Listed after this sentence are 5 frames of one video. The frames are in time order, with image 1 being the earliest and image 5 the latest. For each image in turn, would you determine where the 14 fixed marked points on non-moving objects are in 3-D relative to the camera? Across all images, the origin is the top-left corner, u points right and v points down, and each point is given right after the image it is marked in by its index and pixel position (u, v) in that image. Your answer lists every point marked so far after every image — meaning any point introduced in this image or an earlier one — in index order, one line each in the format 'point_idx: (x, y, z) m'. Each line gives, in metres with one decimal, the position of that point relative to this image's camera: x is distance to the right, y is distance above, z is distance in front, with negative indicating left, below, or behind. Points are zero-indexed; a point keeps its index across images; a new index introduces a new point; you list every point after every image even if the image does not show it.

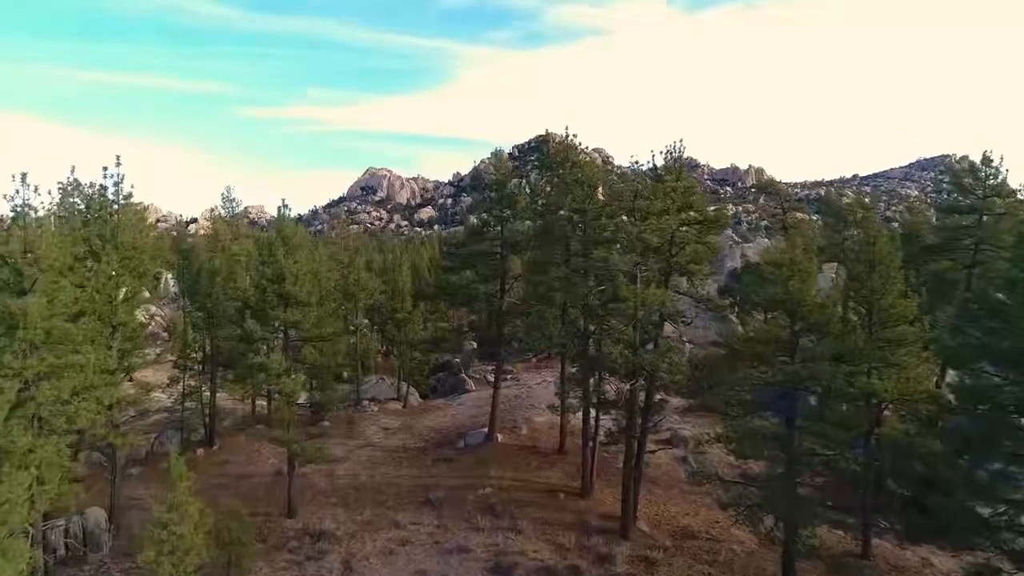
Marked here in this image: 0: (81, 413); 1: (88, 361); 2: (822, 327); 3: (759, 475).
0: (-11.3, -3.3, +17.8) m
1: (-11.3, -2.0, +18.0) m
2: (+8.0, -1.1, +17.4) m
3: (+6.8, -5.2, +18.7) m
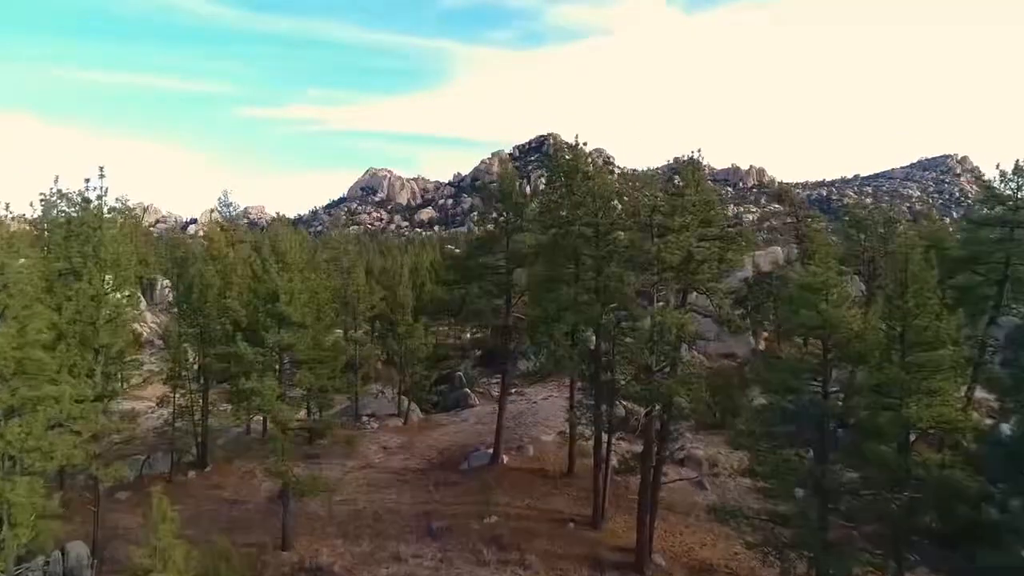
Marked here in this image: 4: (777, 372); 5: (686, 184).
0: (-11.1, -3.9, +16.5) m
1: (-11.1, -2.6, +16.7) m
2: (+8.3, -1.7, +16.1) m
3: (+7.1, -5.8, +17.4) m
4: (+6.9, -2.2, +17.5) m
5: (+5.1, +3.1, +19.9) m
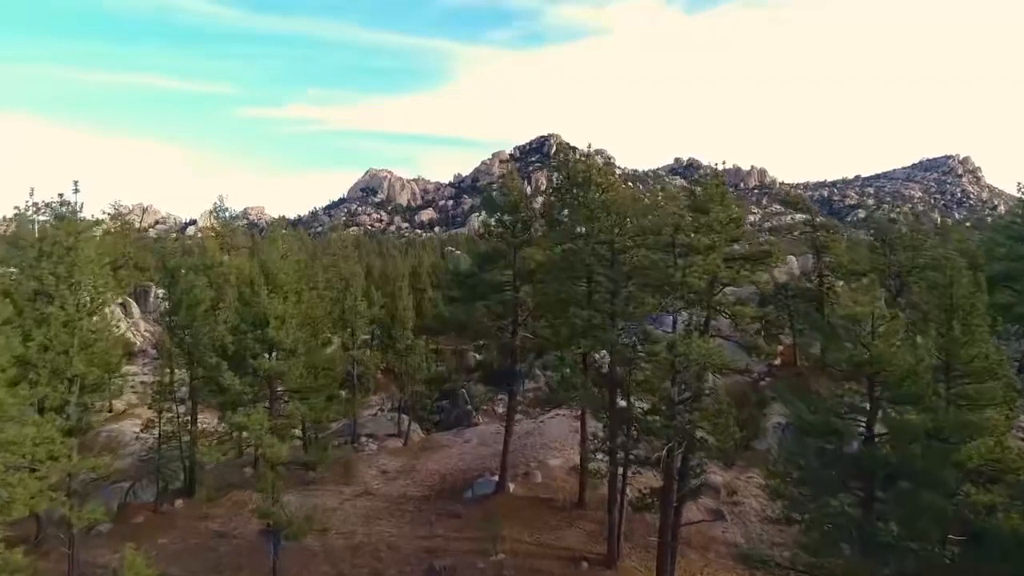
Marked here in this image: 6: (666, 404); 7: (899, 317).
0: (-10.8, -4.6, +14.9) m
1: (-10.8, -3.2, +15.1) m
2: (+8.6, -2.4, +14.5) m
3: (+7.3, -6.5, +15.8) m
4: (+7.2, -2.9, +15.8) m
5: (+5.4, +2.4, +18.3) m
6: (+4.4, -3.3, +19.0) m
7: (+8.7, -0.6, +15.1) m
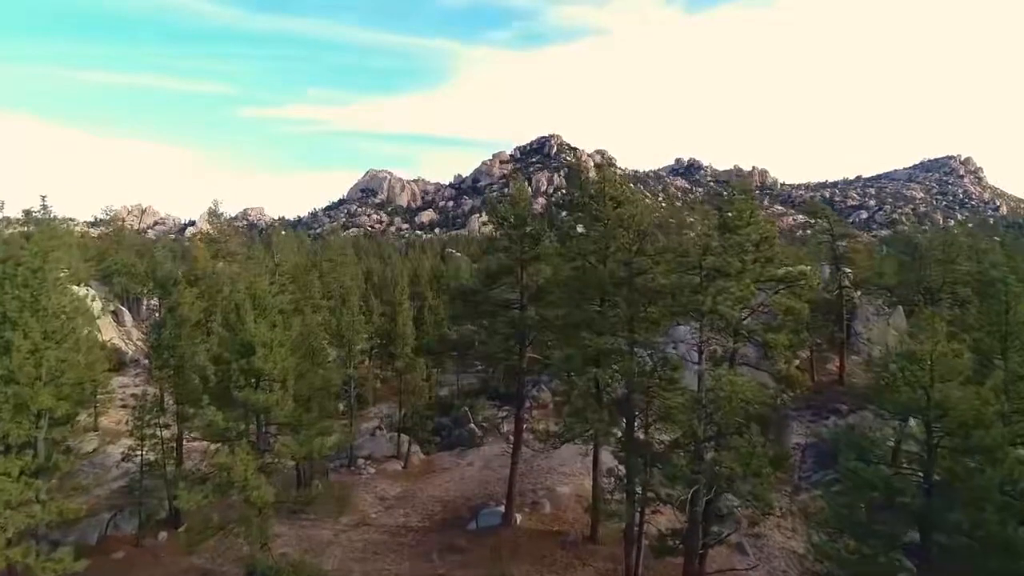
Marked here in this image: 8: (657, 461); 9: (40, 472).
0: (-10.6, -5.2, +13.3) m
1: (-10.6, -3.9, +13.4) m
2: (+8.8, -3.0, +12.8) m
3: (+7.6, -7.1, +14.1) m
4: (+7.4, -3.5, +14.2) m
5: (+5.6, +1.8, +16.6) m
6: (+4.6, -3.9, +17.3) m
7: (+8.9, -1.3, +13.5) m
8: (+3.9, -4.7, +18.3) m
9: (-12.0, -4.7, +17.3) m
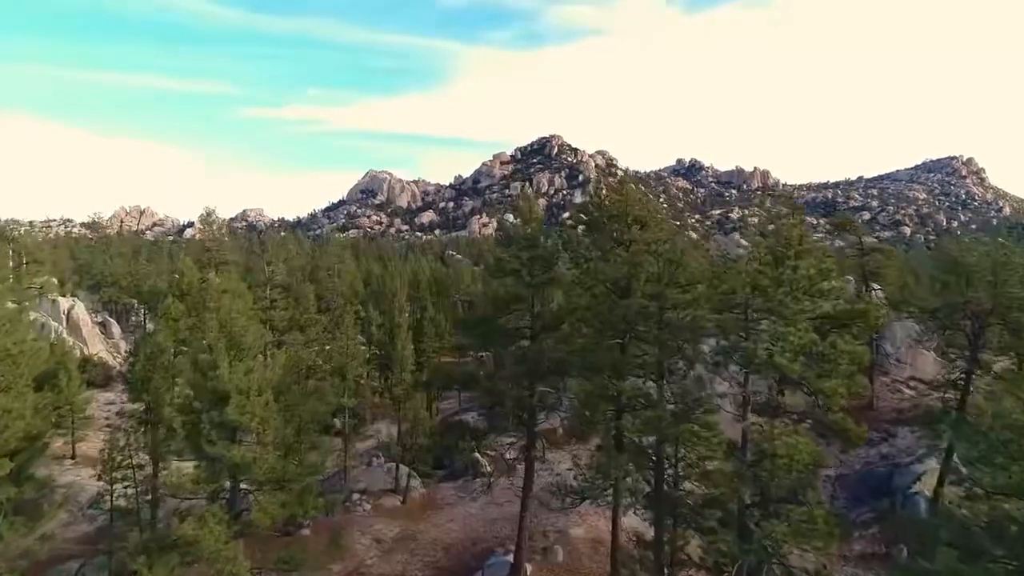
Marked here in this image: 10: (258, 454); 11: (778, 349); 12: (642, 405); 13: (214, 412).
0: (-10.2, -6.1, +10.9) m
1: (-10.2, -4.8, +11.1) m
2: (+9.1, -3.9, +10.5) m
3: (+7.9, -8.0, +11.8) m
4: (+7.7, -4.4, +11.9) m
5: (+6.0, +0.9, +14.3) m
6: (+4.9, -4.8, +15.0) m
7: (+9.3, -2.2, +11.2) m
8: (+4.2, -5.5, +16.0) m
9: (-11.7, -5.6, +15.0) m
10: (-6.0, -3.8, +15.9) m
11: (+5.2, -1.1, +13.5) m
12: (+3.2, -2.9, +16.5) m
13: (-7.0, -2.8, +16.0) m
